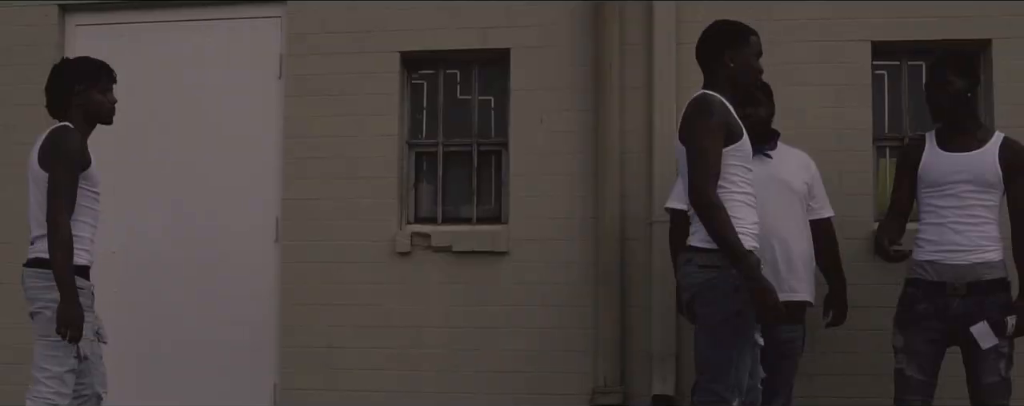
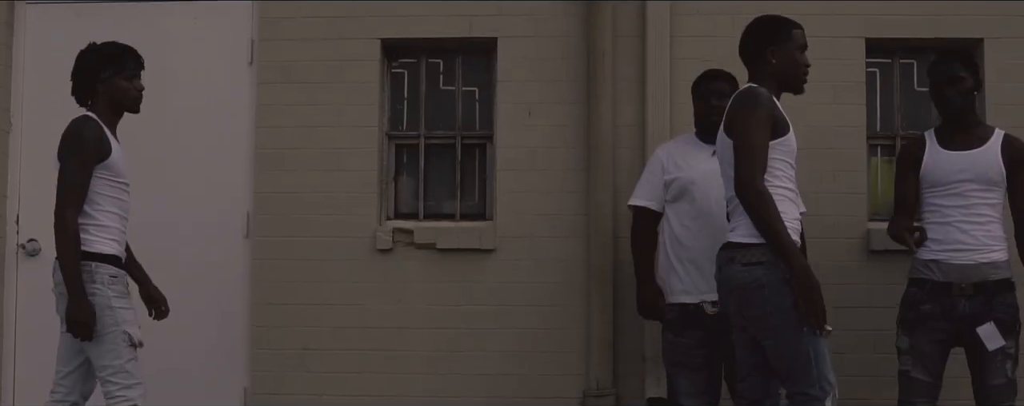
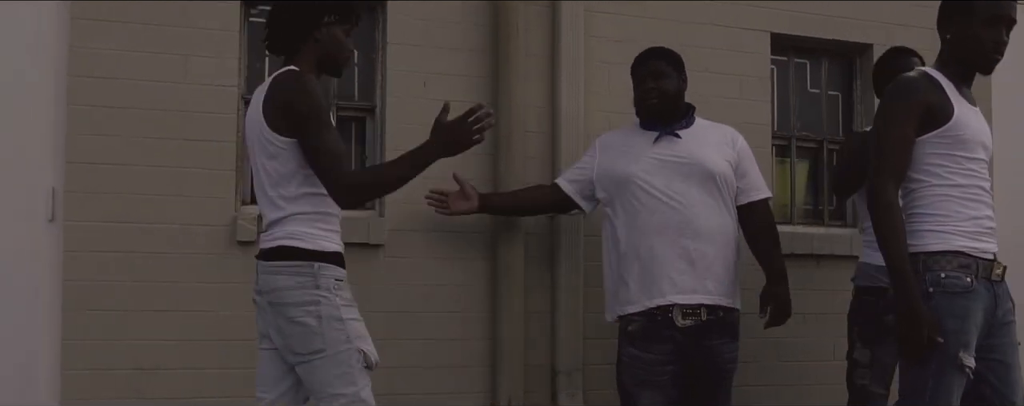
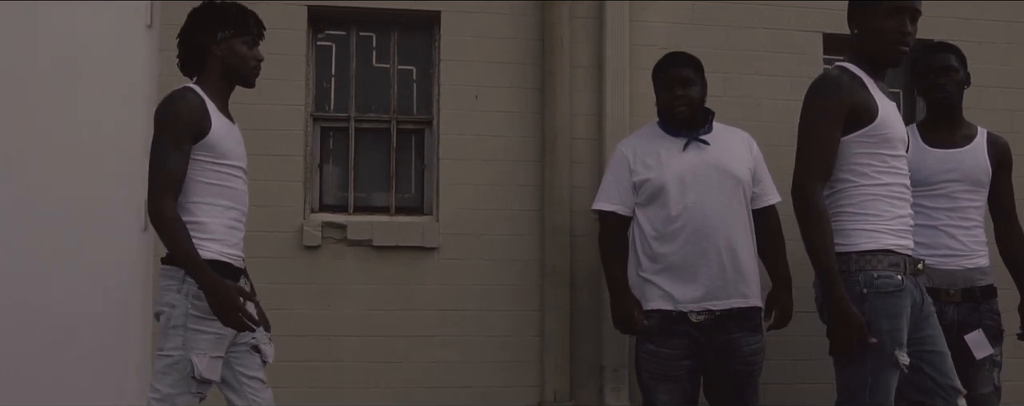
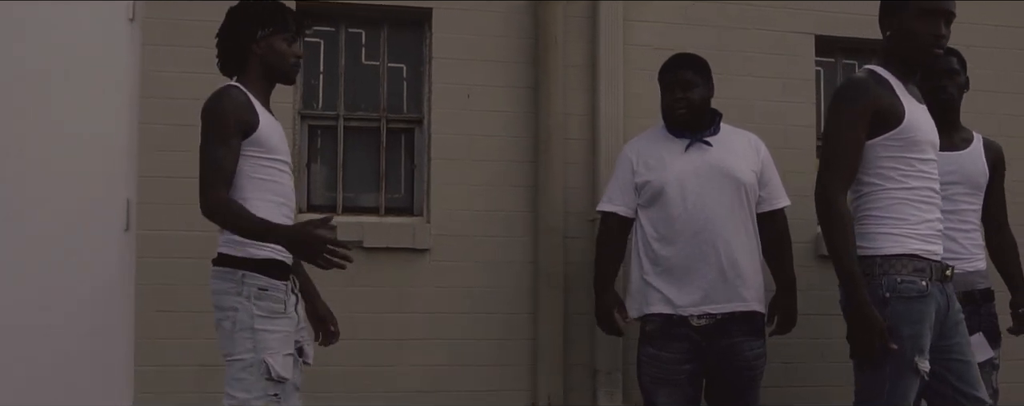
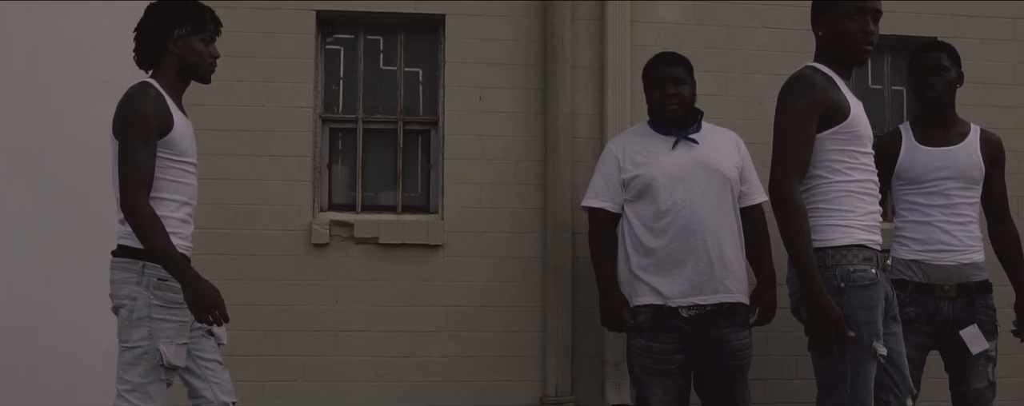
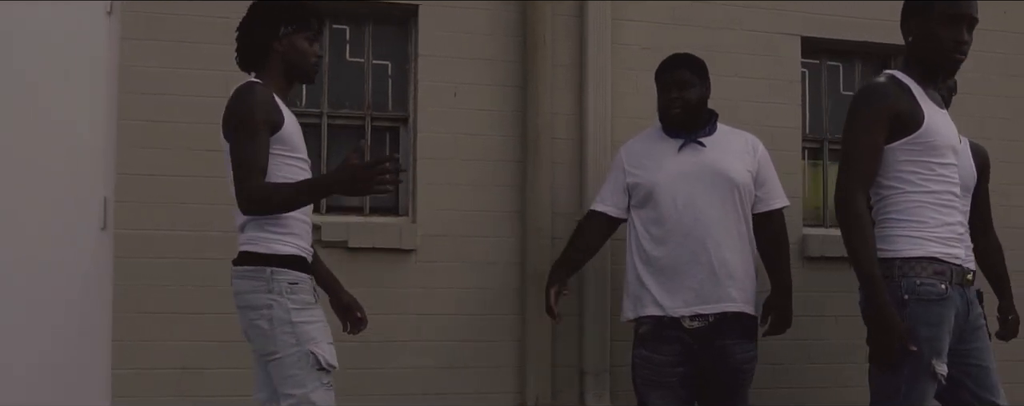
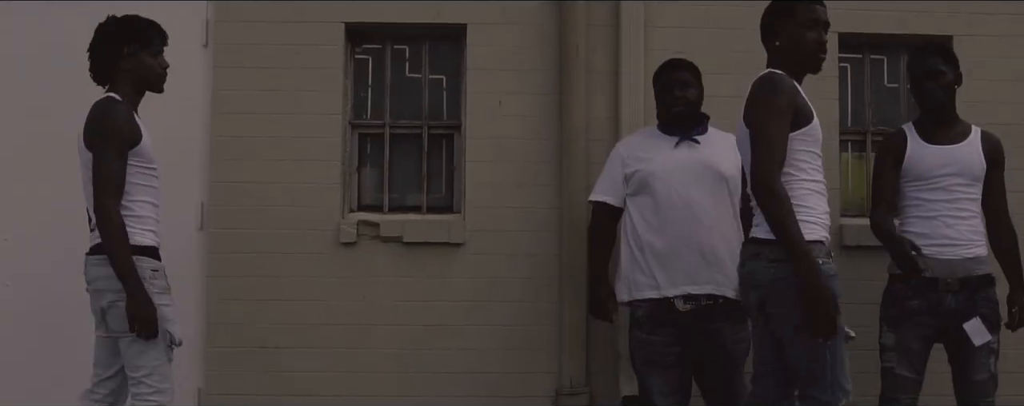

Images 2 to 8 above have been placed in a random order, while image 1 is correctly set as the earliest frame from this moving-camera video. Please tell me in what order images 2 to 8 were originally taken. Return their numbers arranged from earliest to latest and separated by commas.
2, 8, 6, 4, 5, 7, 3
